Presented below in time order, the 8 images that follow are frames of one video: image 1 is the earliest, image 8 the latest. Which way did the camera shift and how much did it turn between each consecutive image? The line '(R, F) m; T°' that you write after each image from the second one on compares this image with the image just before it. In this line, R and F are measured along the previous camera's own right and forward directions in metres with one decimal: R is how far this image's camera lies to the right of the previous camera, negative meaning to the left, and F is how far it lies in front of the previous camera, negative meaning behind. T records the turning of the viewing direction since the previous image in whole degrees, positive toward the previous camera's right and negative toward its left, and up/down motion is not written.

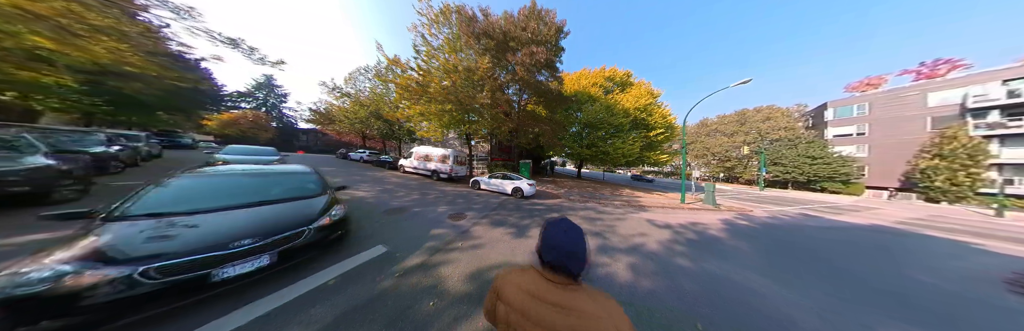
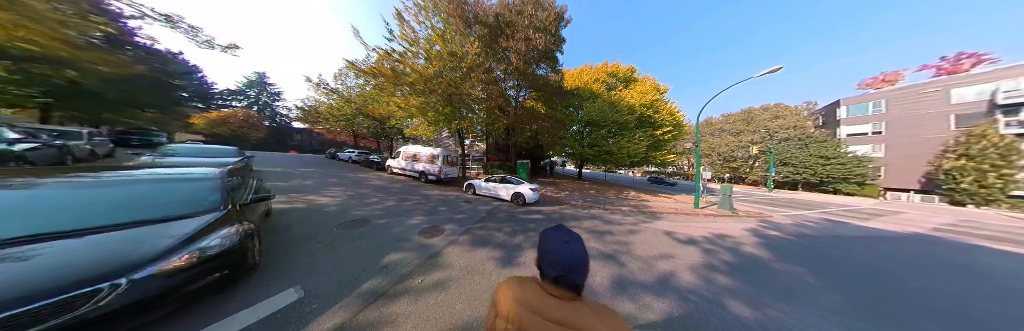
(+0.3, +1.2) m; 0°
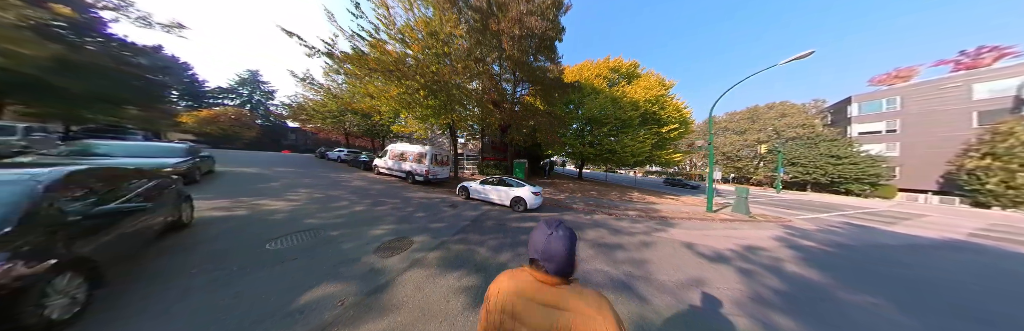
(+0.4, +1.0) m; 0°
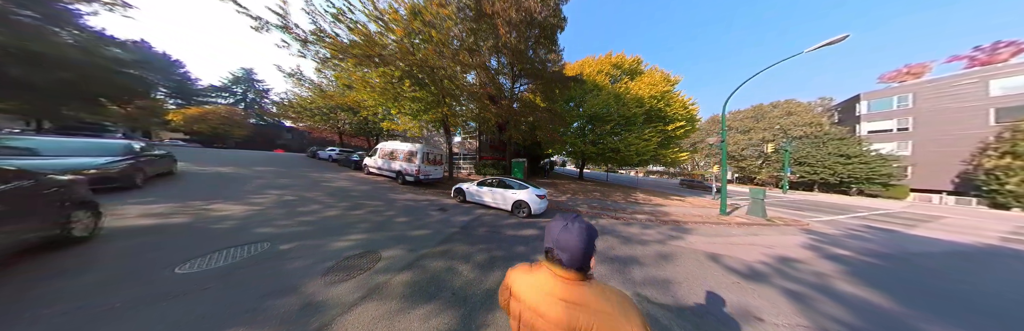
(+0.2, +0.8) m; 0°
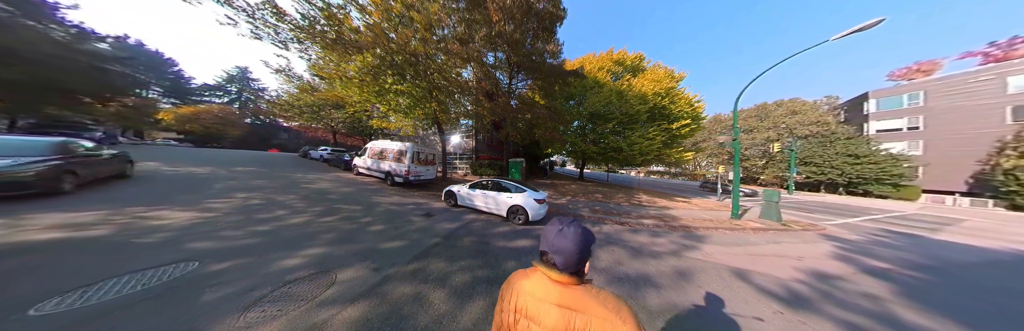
(+0.2, +0.7) m; 0°
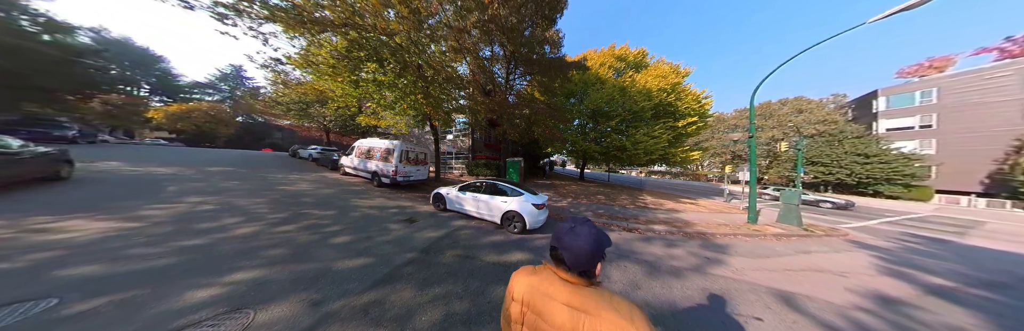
(+0.2, +0.7) m; 0°
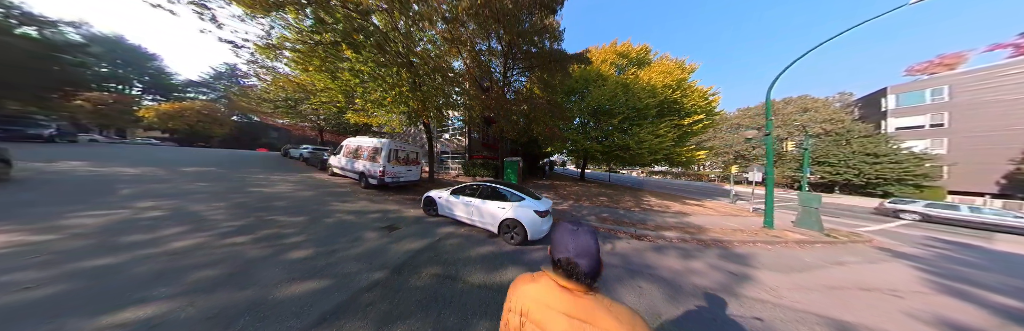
(+0.2, +0.6) m; 0°
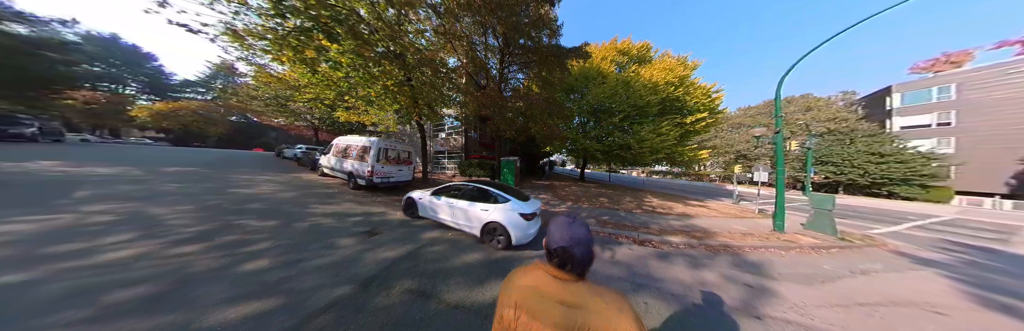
(+0.2, +0.4) m; 0°
